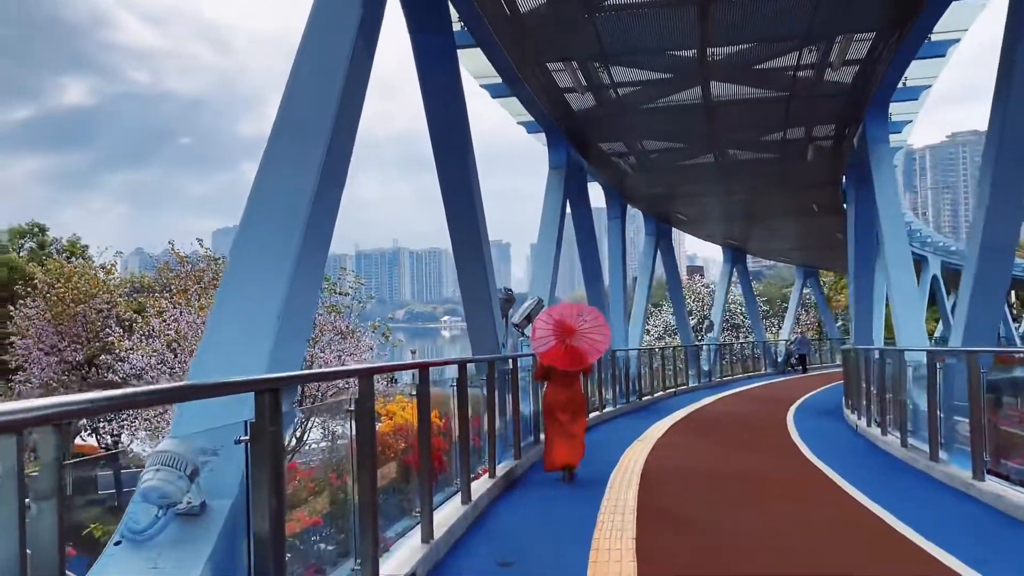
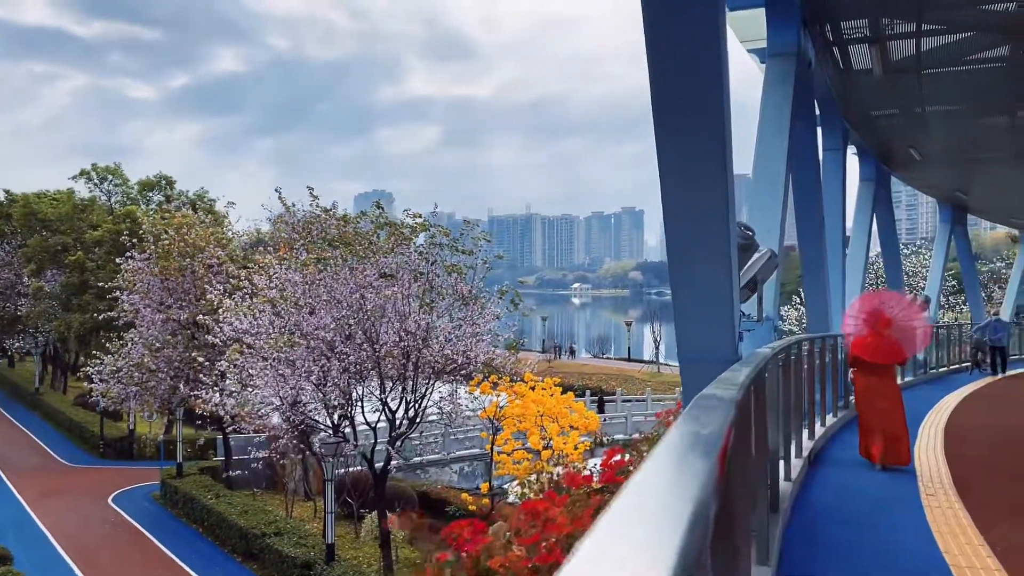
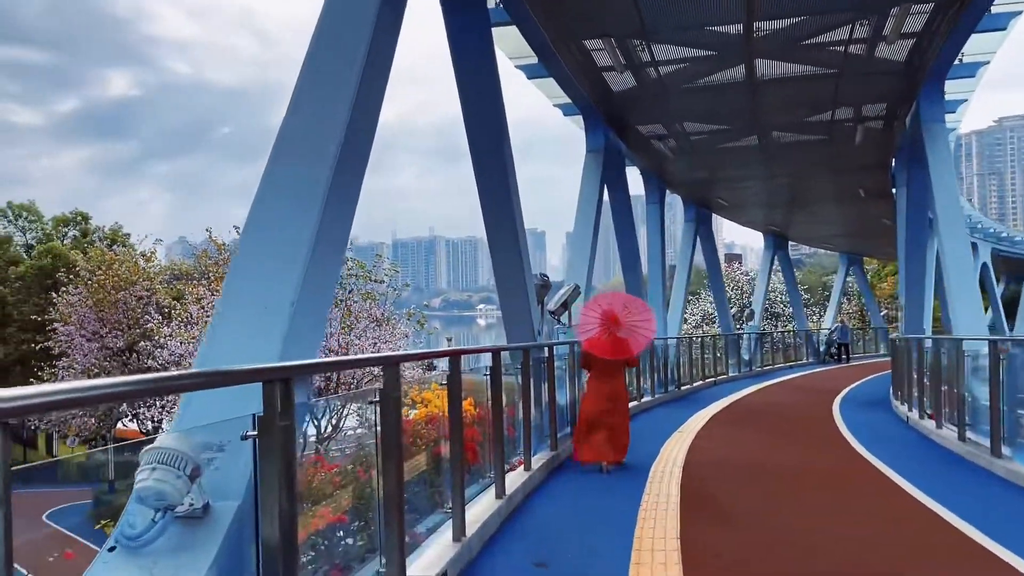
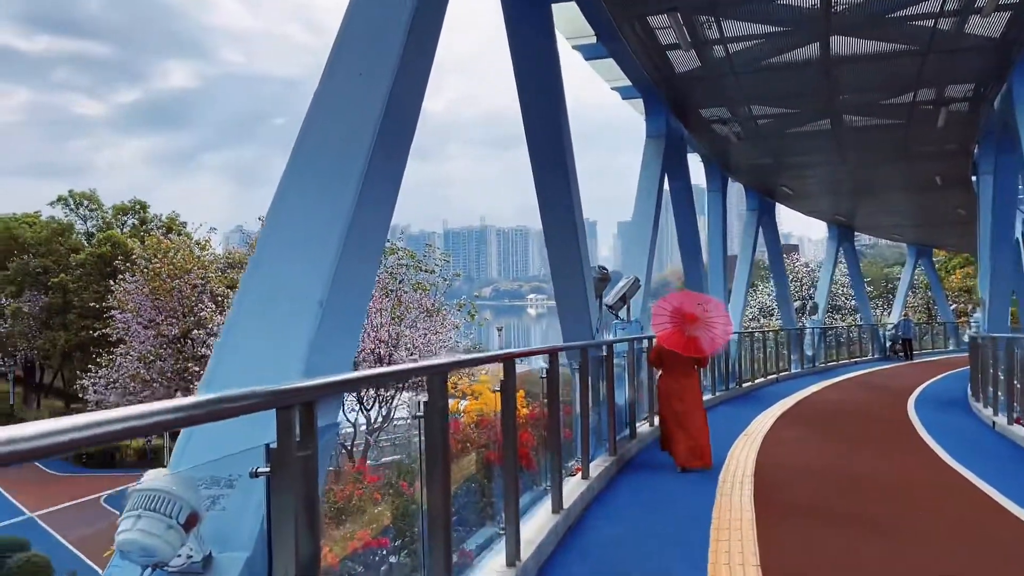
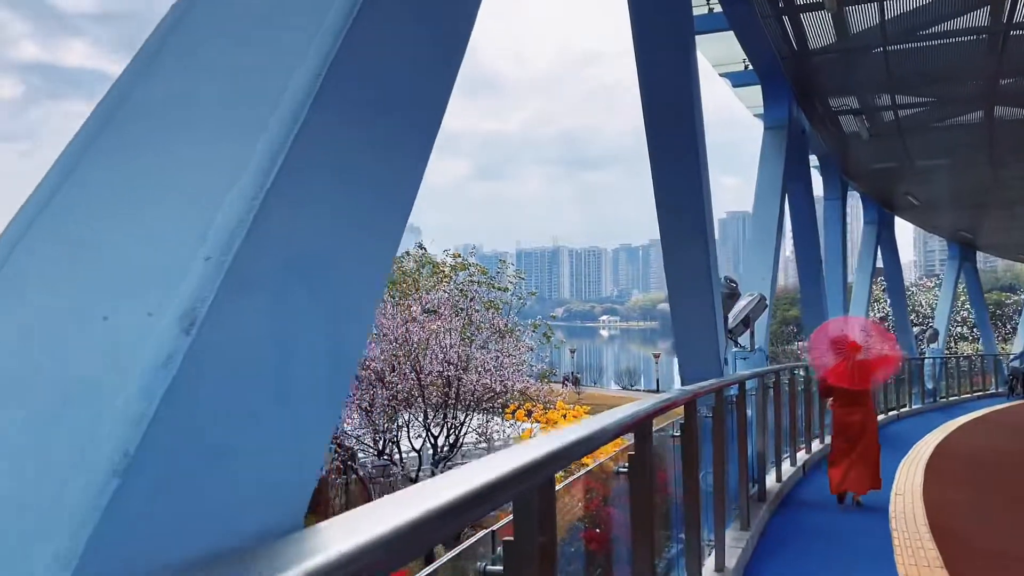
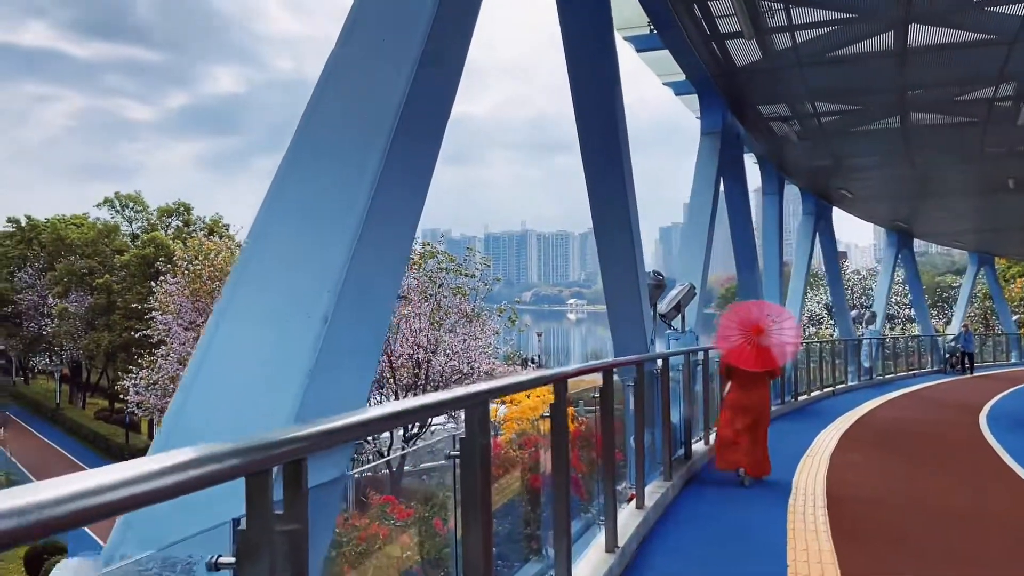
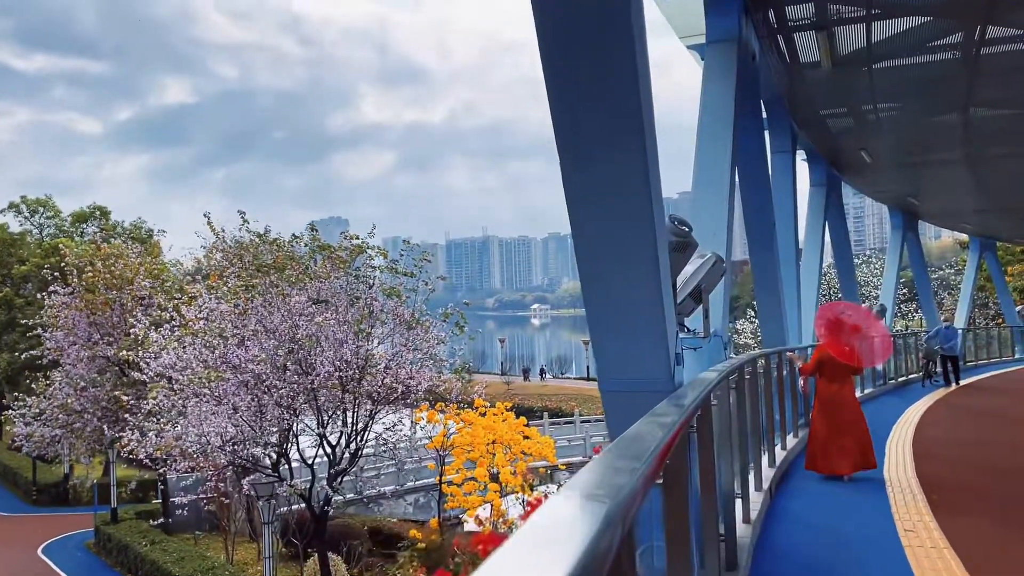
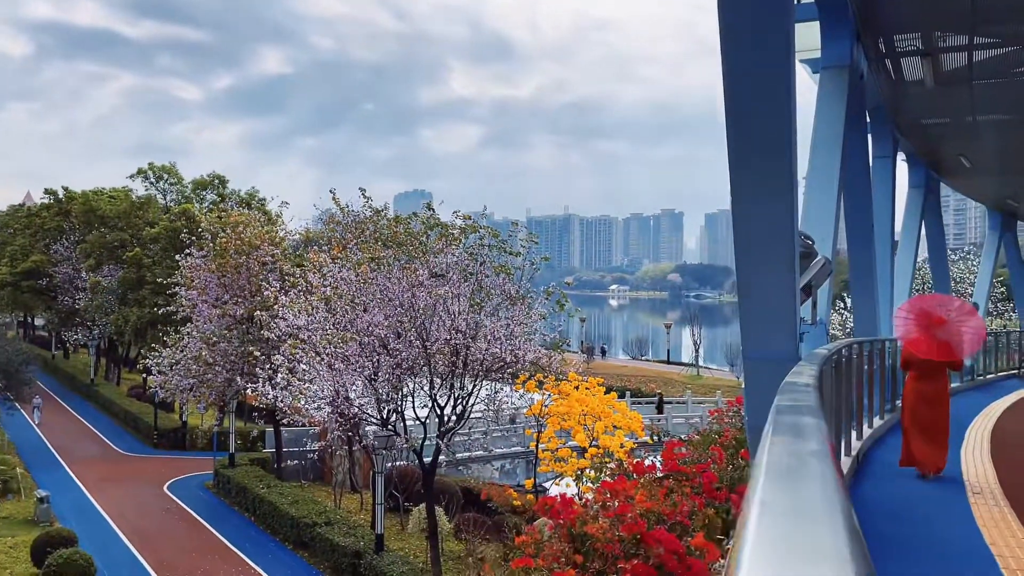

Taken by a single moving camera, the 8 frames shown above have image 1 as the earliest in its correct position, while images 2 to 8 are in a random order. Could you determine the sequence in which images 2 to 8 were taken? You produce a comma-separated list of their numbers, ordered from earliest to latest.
3, 4, 6, 5, 8, 2, 7
